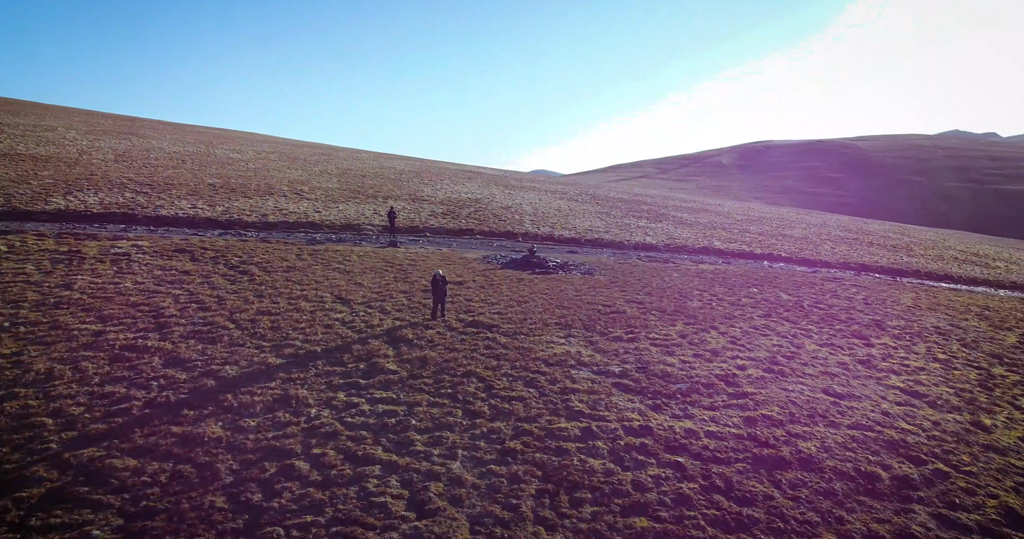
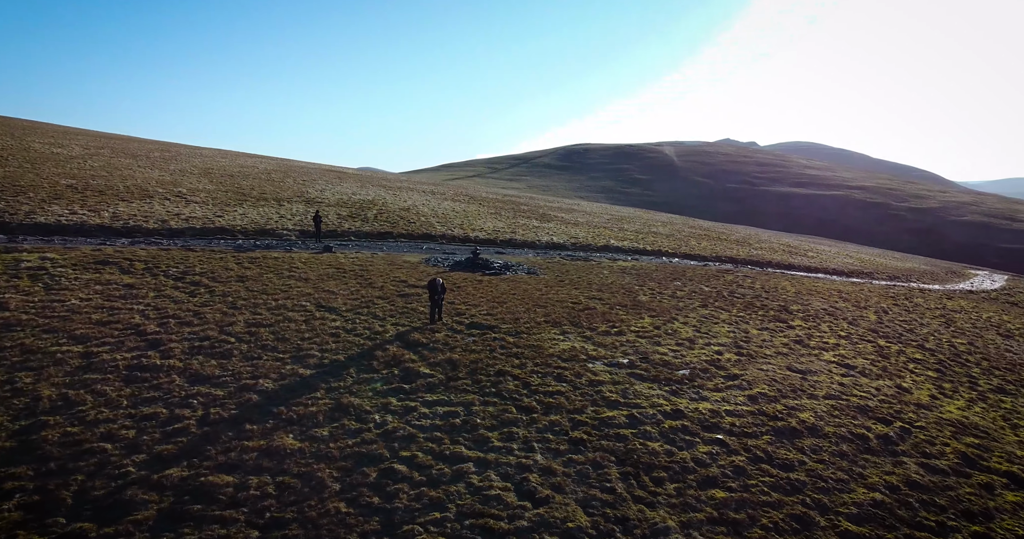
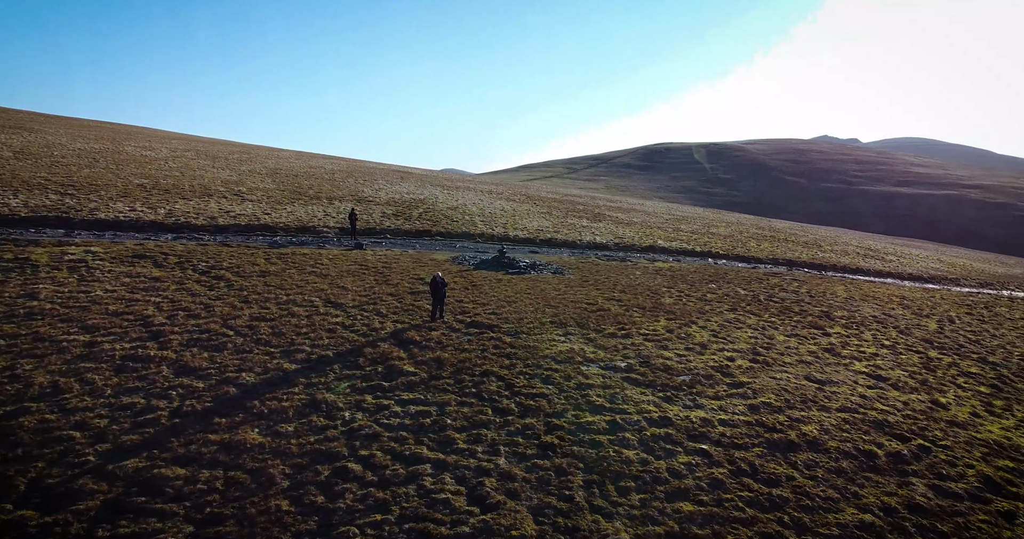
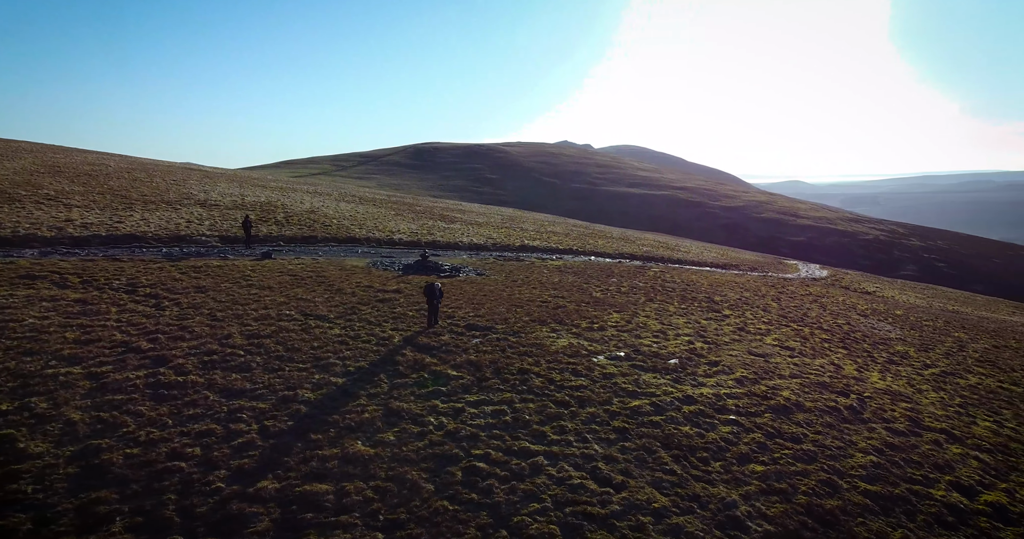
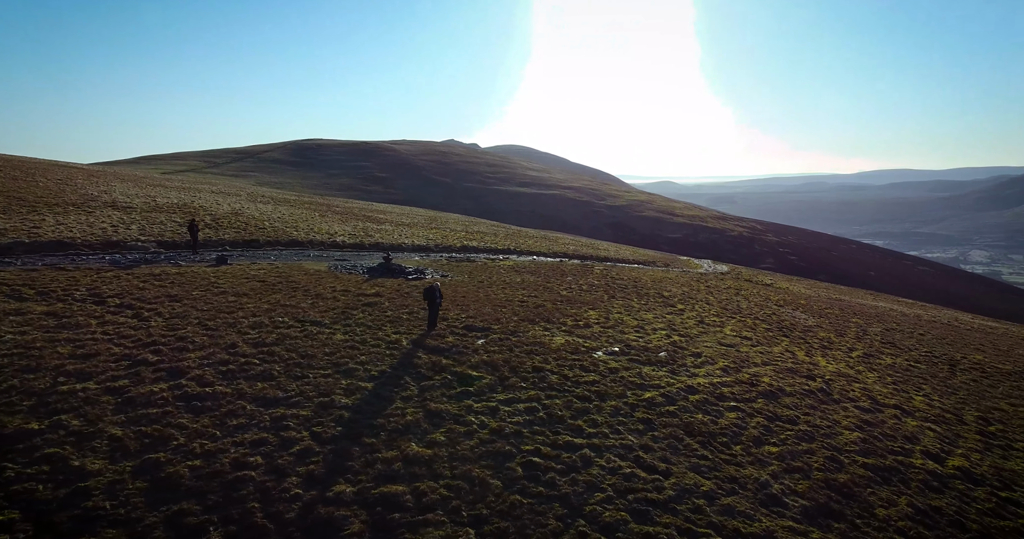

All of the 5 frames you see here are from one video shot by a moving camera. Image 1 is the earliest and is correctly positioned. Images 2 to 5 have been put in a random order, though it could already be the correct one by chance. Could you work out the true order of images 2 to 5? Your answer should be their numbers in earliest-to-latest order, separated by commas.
3, 2, 4, 5
